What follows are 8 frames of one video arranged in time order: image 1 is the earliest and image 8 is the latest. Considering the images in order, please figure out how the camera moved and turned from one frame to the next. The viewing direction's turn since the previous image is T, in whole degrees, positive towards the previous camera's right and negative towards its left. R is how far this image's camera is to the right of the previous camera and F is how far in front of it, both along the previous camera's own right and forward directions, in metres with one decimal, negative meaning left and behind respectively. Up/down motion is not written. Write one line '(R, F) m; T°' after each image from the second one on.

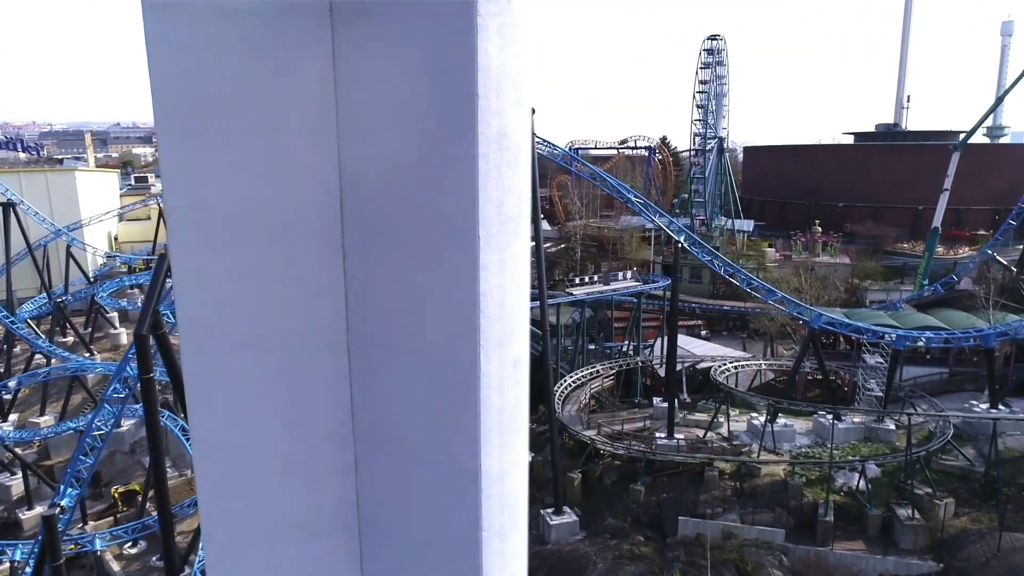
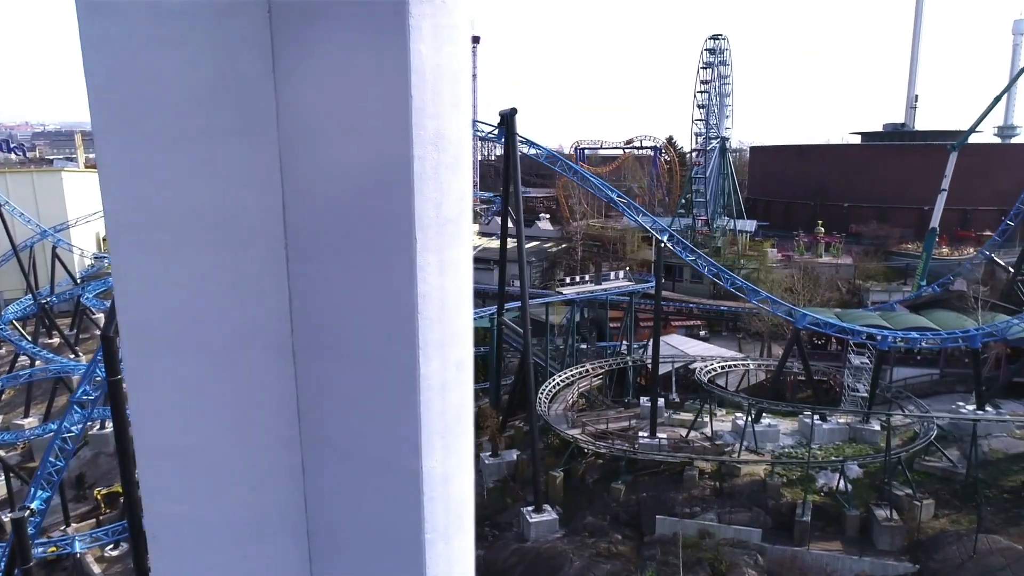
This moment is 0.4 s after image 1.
(+0.5, -0.1) m; -2°
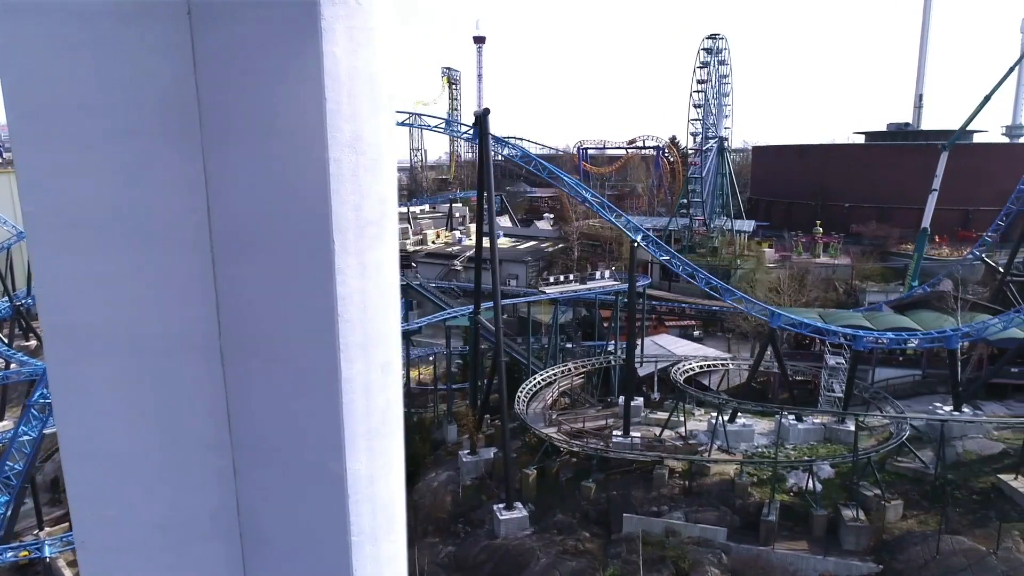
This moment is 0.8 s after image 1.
(+0.6, -0.1) m; -2°
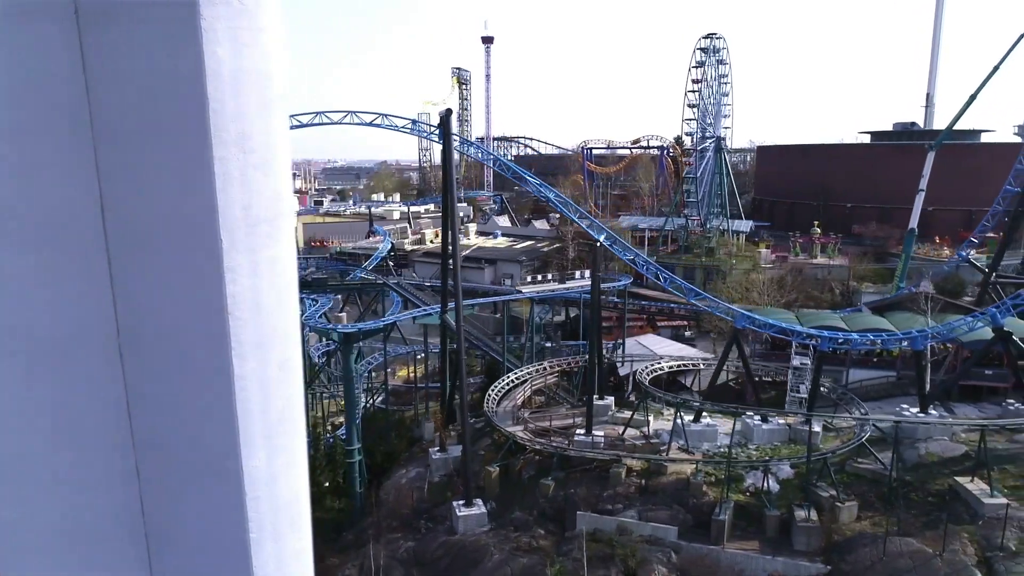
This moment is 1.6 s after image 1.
(+0.9, -0.1) m; -3°
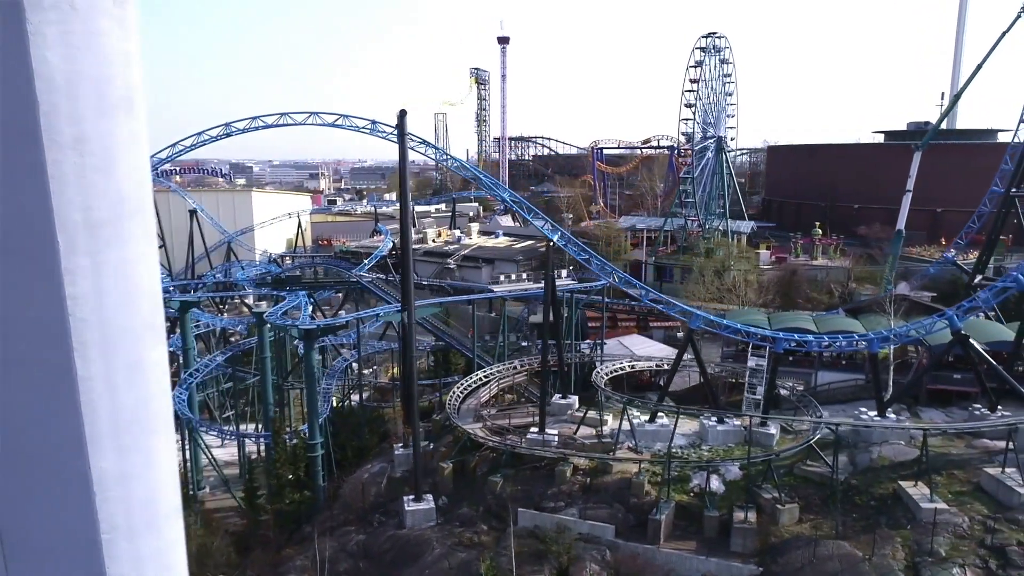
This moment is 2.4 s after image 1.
(+1.3, -0.1) m; -4°
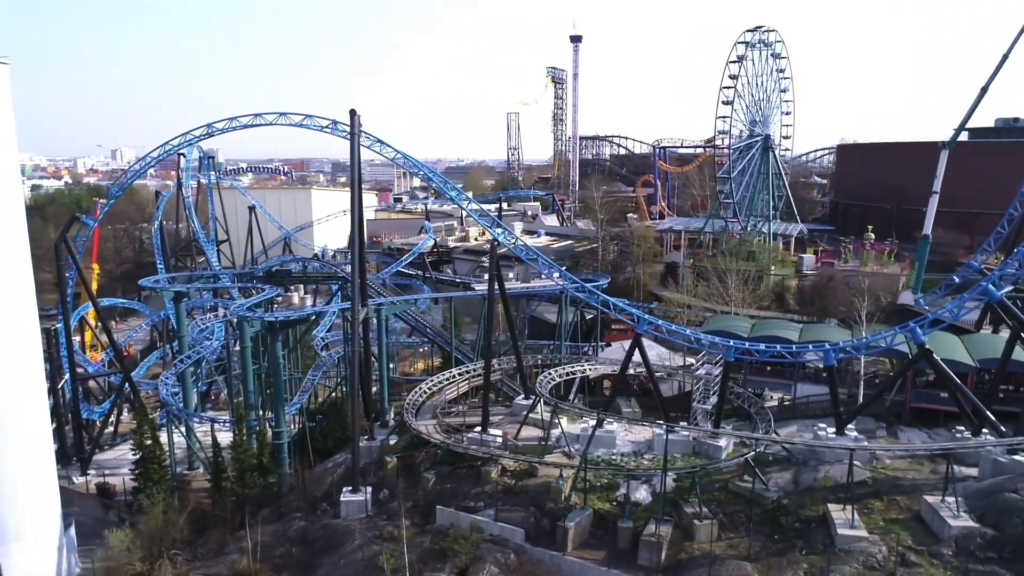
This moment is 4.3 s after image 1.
(+2.6, +0.4) m; -11°
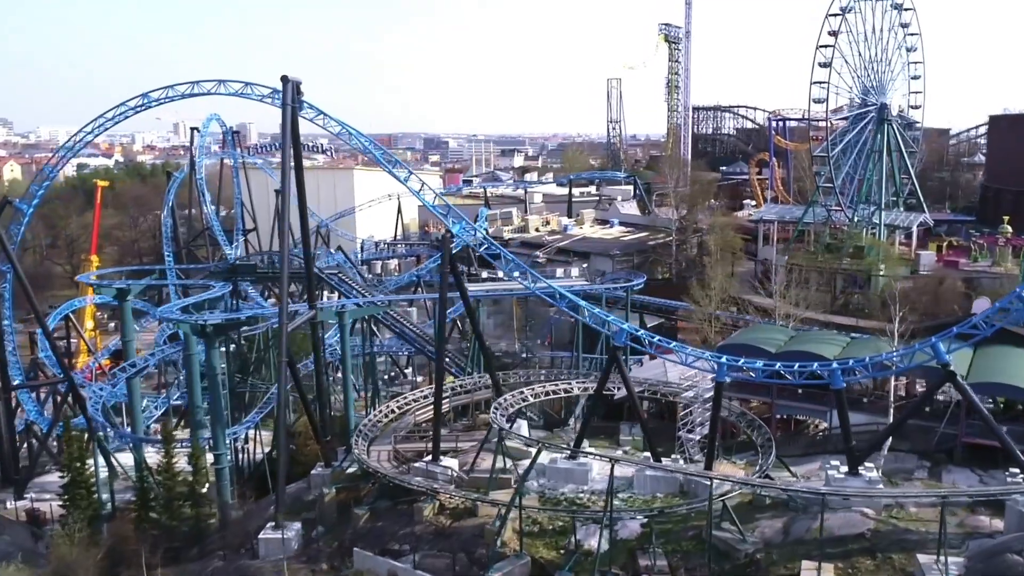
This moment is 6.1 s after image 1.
(+2.3, +2.2) m; -13°
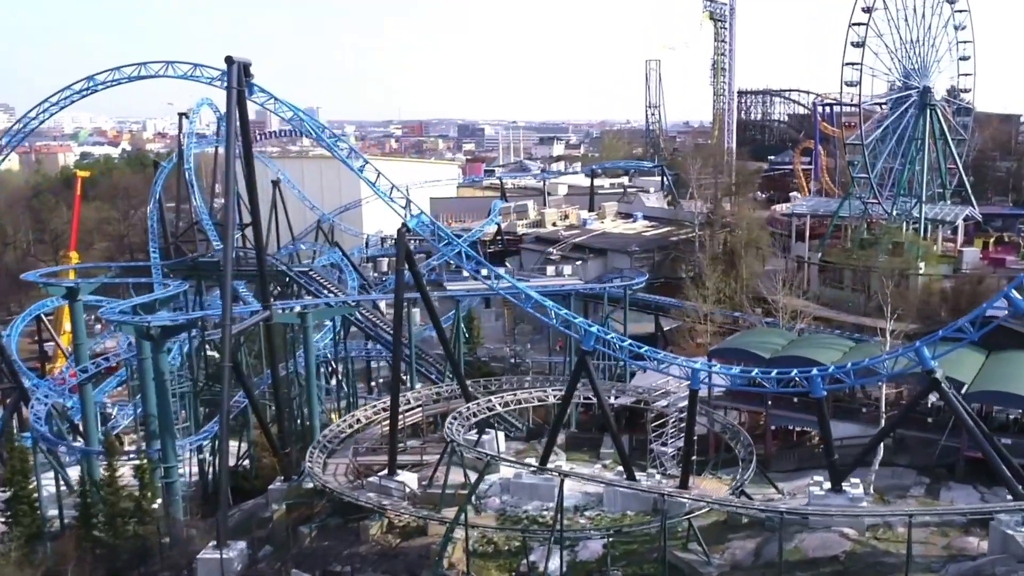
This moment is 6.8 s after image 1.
(+1.0, +0.9) m; -5°
